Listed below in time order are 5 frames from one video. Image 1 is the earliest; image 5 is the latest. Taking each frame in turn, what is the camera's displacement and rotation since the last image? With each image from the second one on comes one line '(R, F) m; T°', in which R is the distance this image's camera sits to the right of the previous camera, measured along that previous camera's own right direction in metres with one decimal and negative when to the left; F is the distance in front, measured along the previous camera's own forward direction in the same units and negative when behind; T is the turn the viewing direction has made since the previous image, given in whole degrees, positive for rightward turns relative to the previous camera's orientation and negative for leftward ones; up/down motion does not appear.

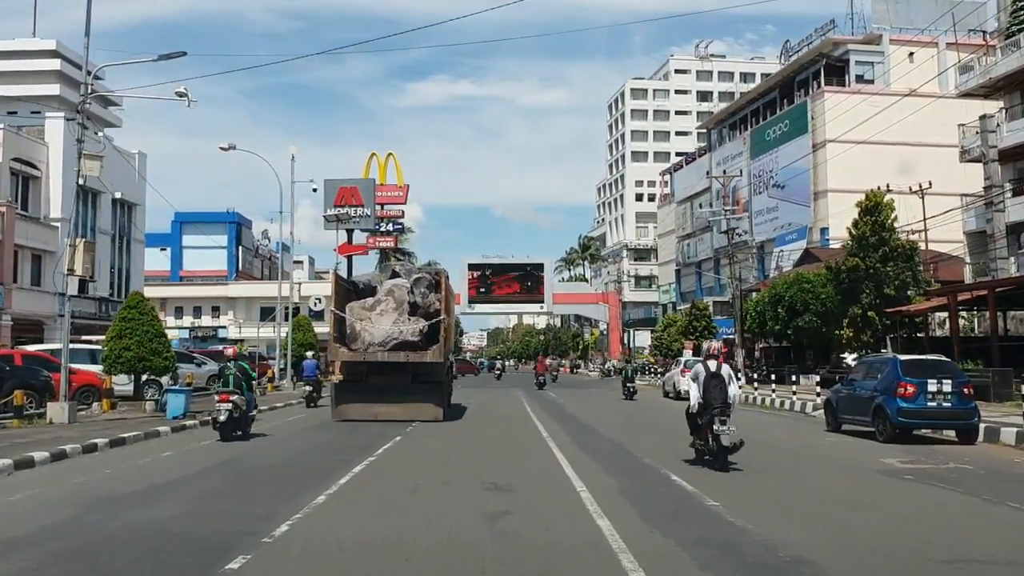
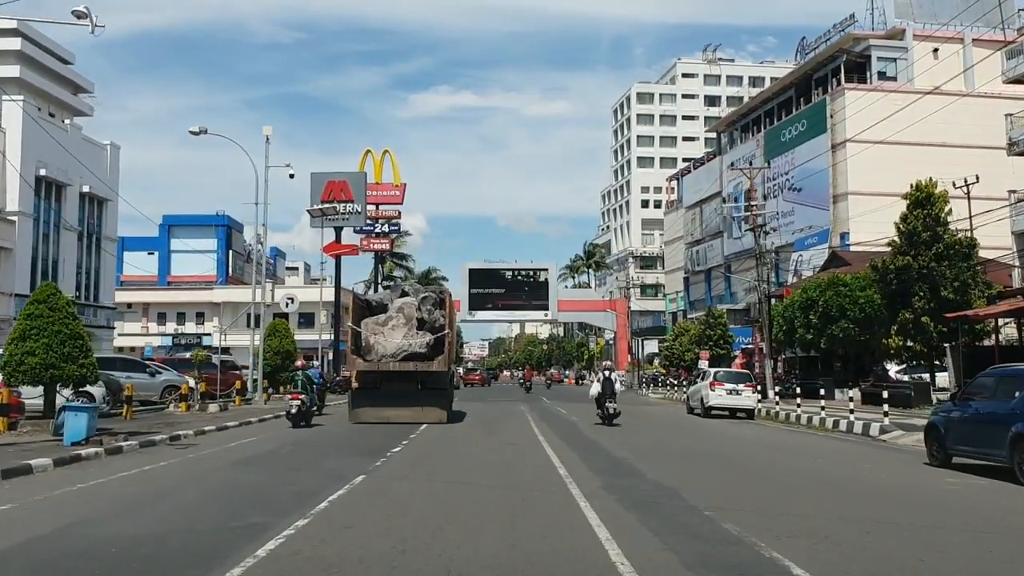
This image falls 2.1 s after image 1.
(-0.1, +4.4) m; 0°
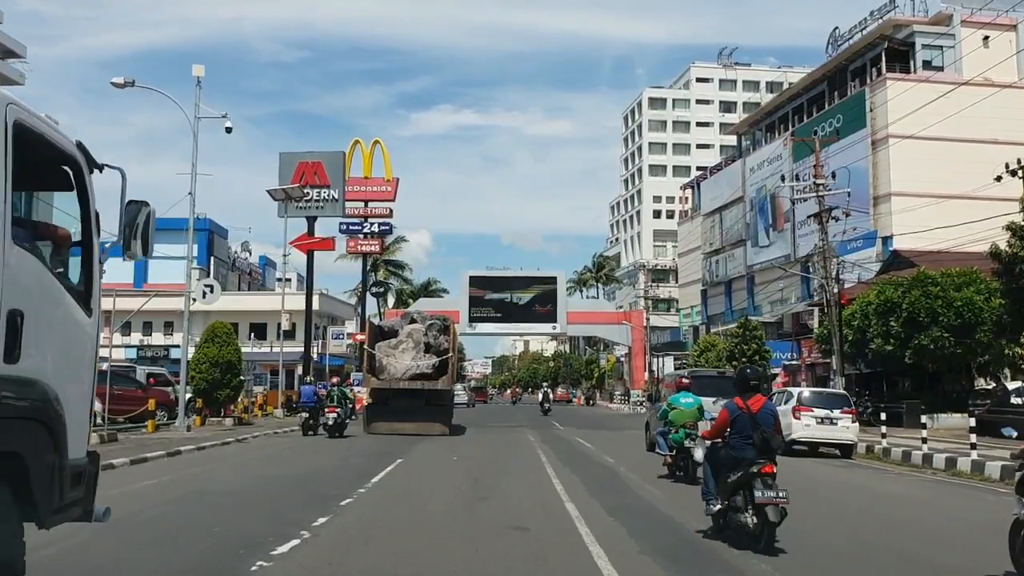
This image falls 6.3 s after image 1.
(-0.1, +7.9) m; 0°
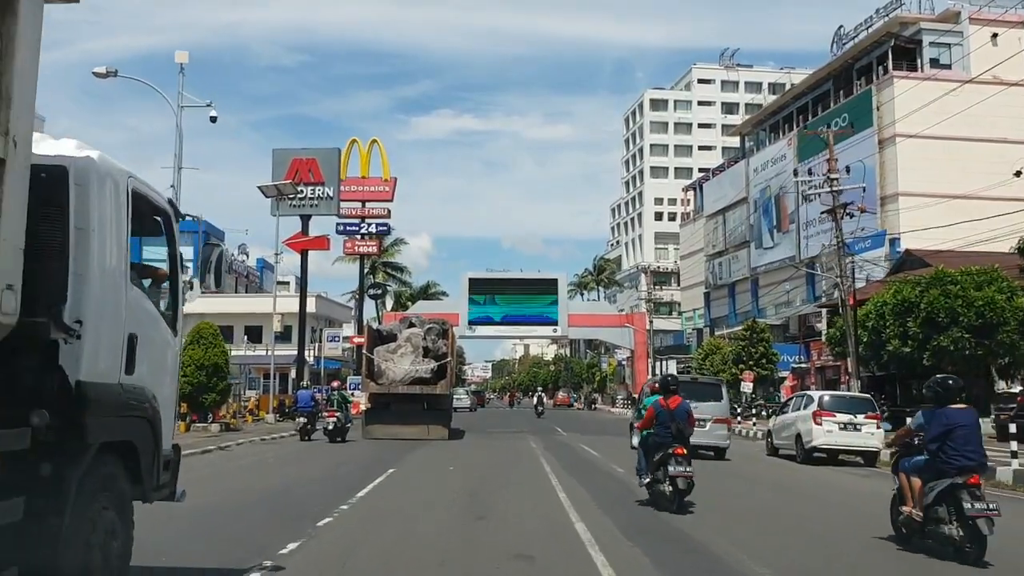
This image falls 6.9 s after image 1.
(0.0, +1.3) m; 0°
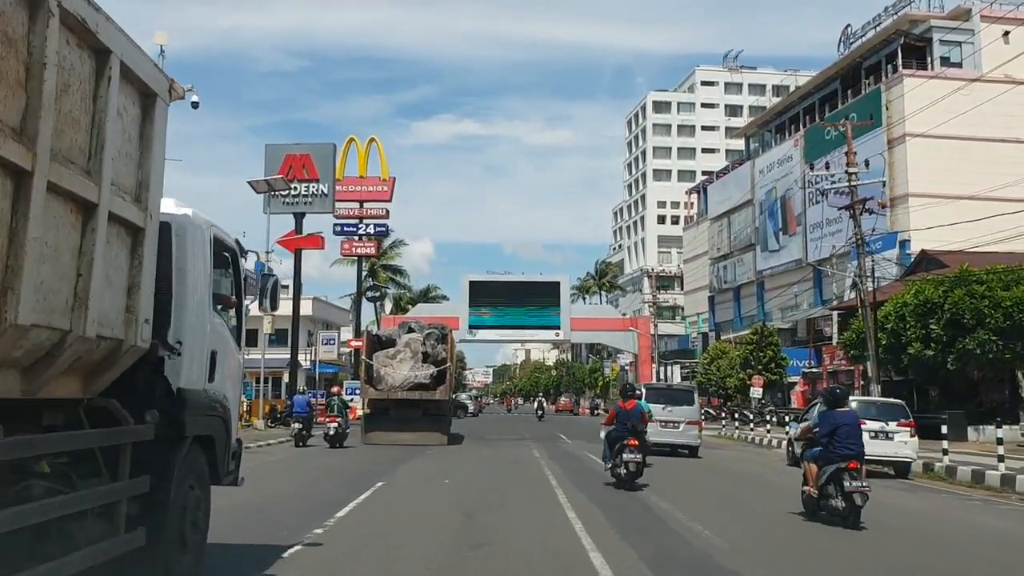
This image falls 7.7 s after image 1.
(0.0, +1.5) m; 0°
